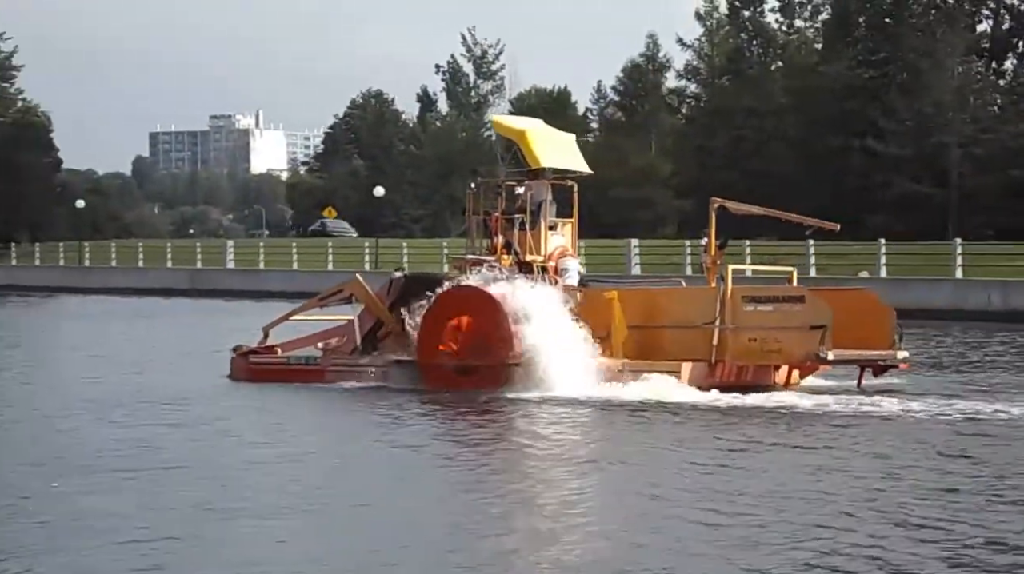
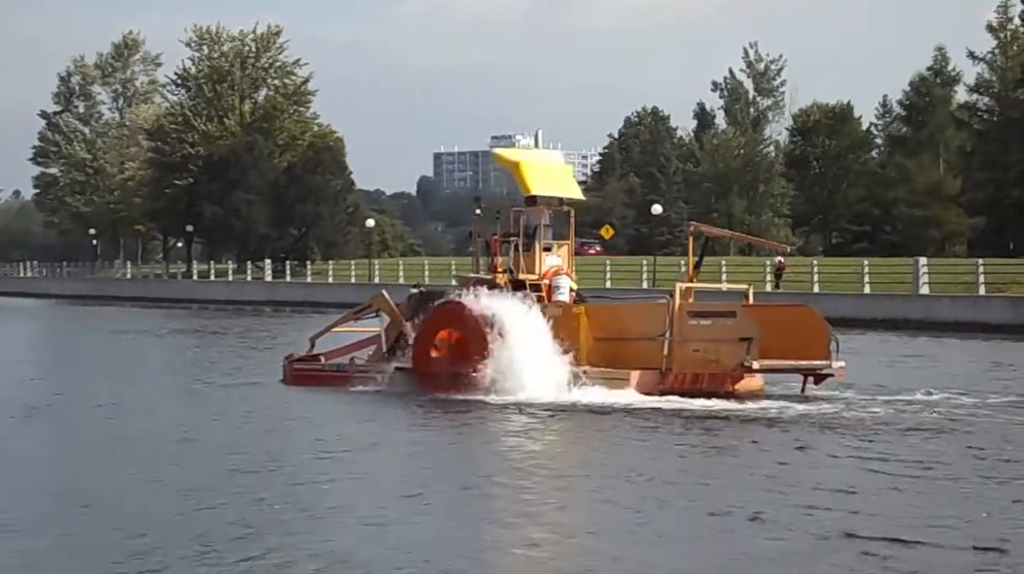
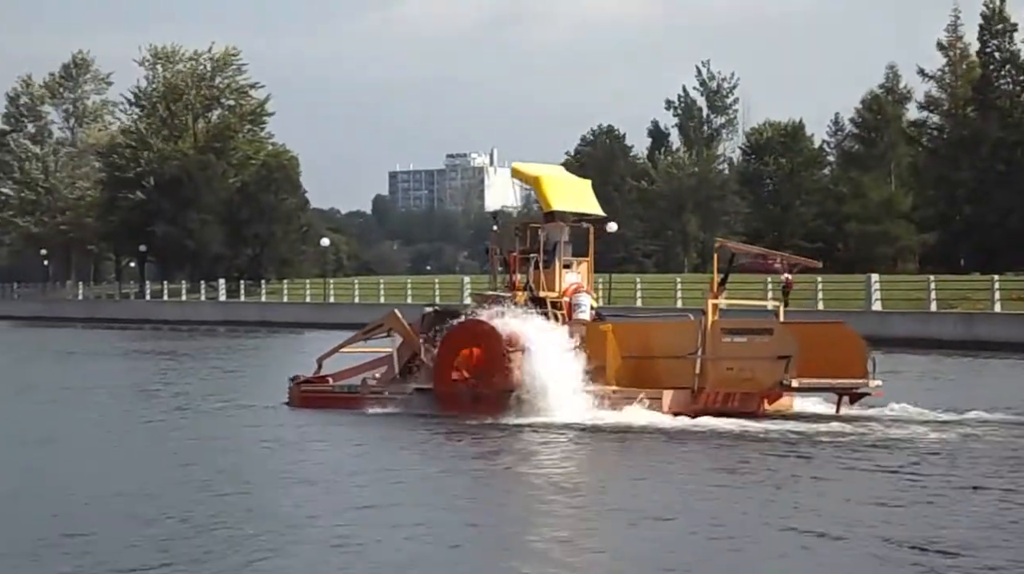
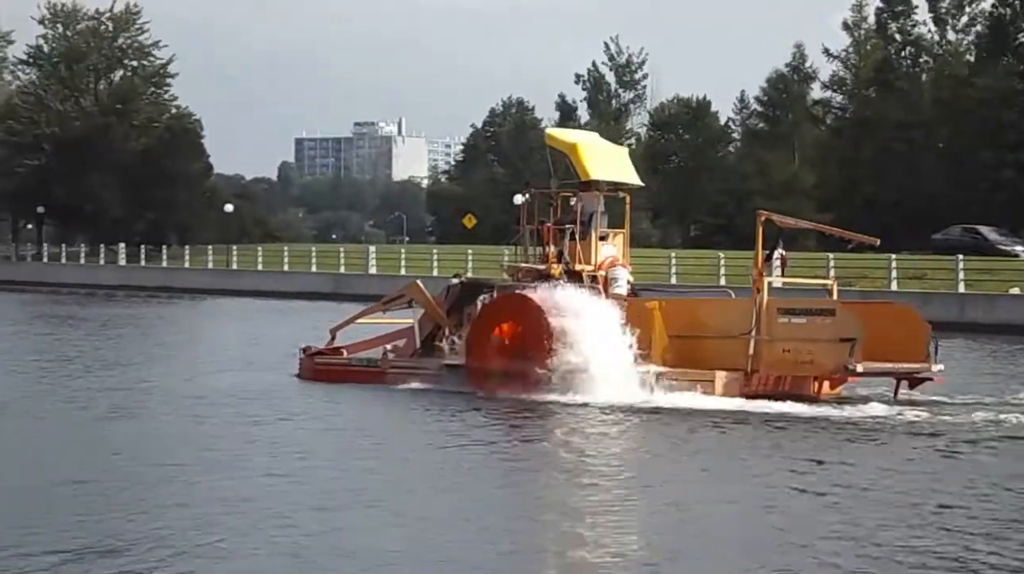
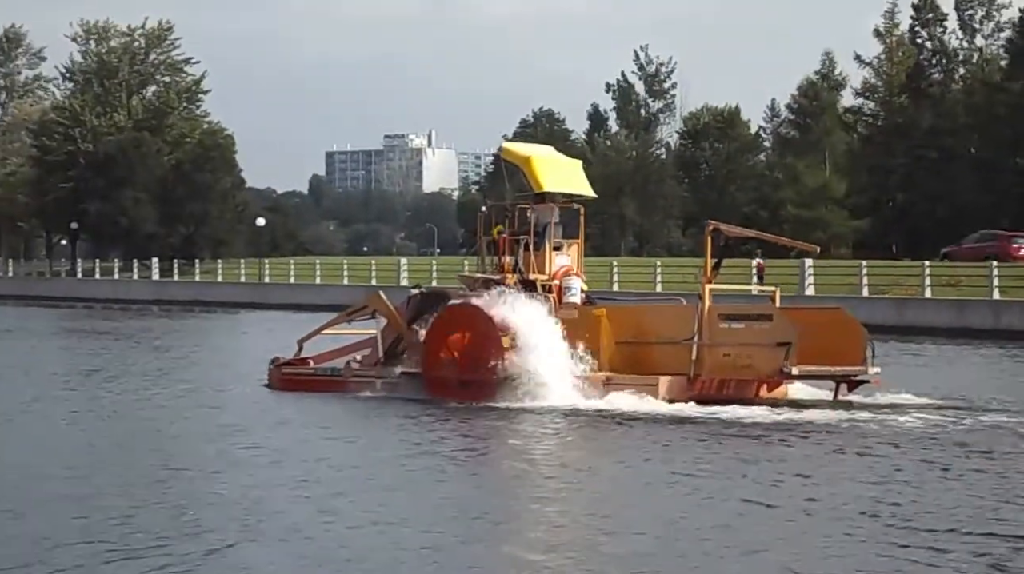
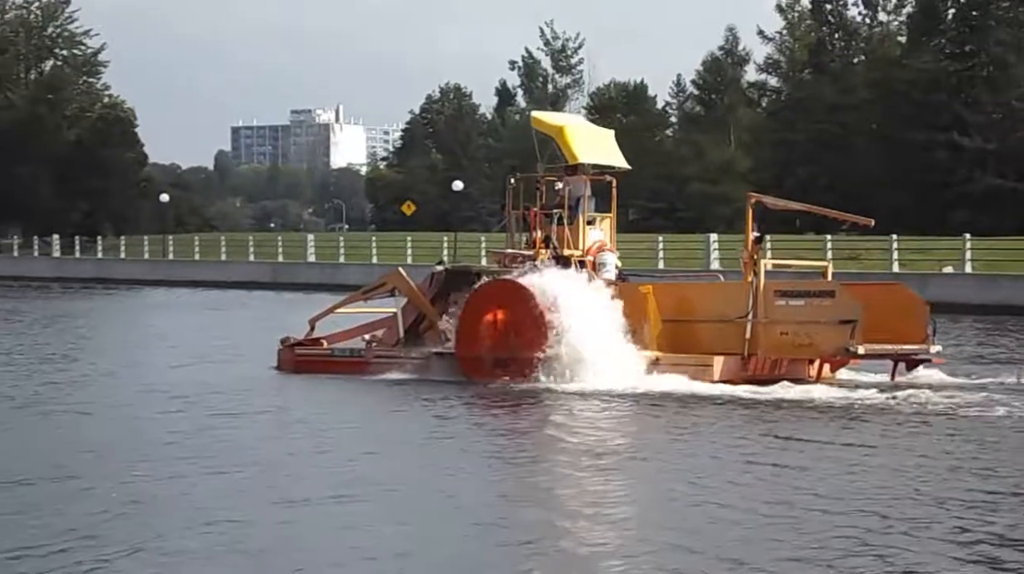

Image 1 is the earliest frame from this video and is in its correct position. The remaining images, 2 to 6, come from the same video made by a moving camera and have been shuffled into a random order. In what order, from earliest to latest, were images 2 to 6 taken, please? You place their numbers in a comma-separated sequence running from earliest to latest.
6, 4, 5, 3, 2
